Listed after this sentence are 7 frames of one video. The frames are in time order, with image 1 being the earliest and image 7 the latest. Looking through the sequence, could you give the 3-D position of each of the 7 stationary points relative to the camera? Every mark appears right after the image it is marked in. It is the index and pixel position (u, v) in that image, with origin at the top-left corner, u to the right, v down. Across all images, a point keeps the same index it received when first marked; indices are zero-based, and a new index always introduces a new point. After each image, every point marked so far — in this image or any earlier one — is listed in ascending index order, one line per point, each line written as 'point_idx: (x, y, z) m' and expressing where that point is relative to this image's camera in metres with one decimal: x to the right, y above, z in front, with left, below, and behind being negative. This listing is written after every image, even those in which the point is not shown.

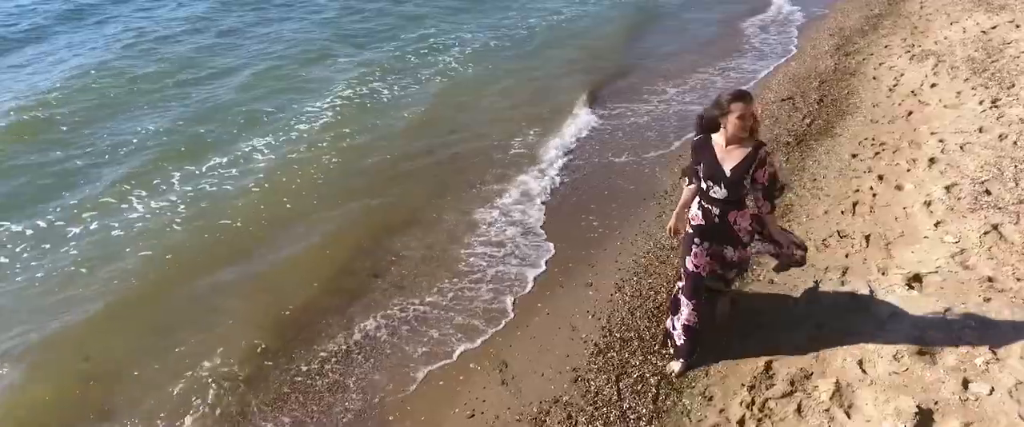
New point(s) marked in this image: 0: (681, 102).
0: (+3.3, +2.2, +13.2) m
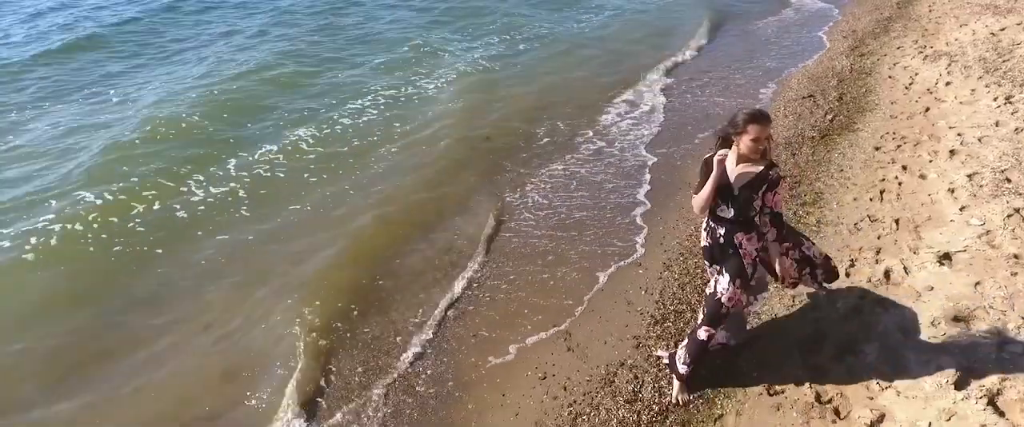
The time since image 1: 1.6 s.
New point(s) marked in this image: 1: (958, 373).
0: (+4.0, +2.3, +13.7) m
1: (+3.8, -1.4, +5.6) m
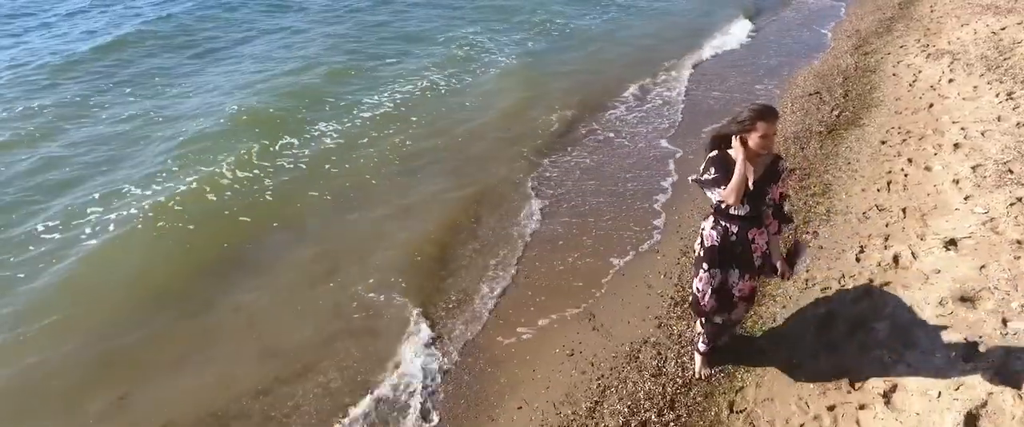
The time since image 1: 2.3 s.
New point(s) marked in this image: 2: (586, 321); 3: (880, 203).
0: (+4.3, +2.4, +14.1) m
1: (+4.1, -1.2, +6.0) m
2: (+0.8, -1.2, +7.5) m
3: (+5.2, +0.1, +9.4) m
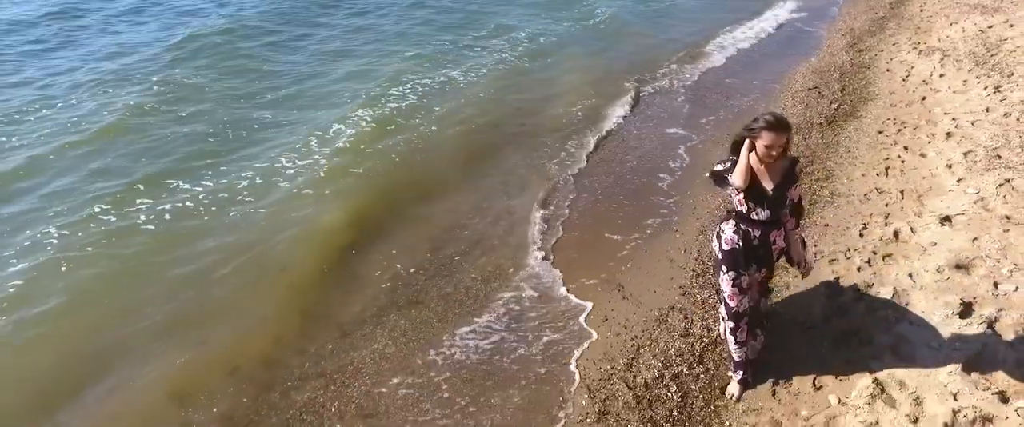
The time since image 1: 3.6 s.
0: (+4.6, +2.7, +14.8) m
1: (+4.6, -0.9, +6.7) m
2: (+1.3, -1.0, +8.1) m
3: (+5.7, +0.4, +10.1) m
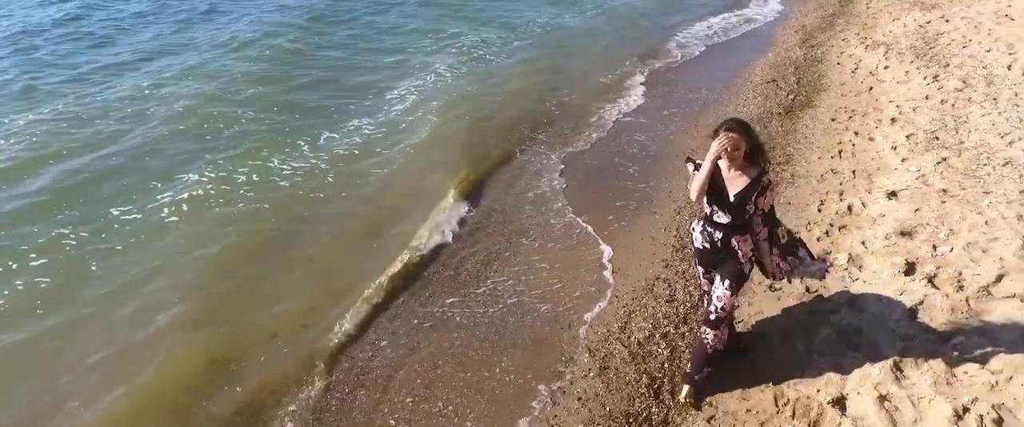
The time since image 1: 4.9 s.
0: (+4.1, +3.0, +15.9) m
1: (+4.6, -0.6, +7.7) m
2: (+1.3, -0.7, +9.0) m
3: (+5.5, +0.8, +11.2) m
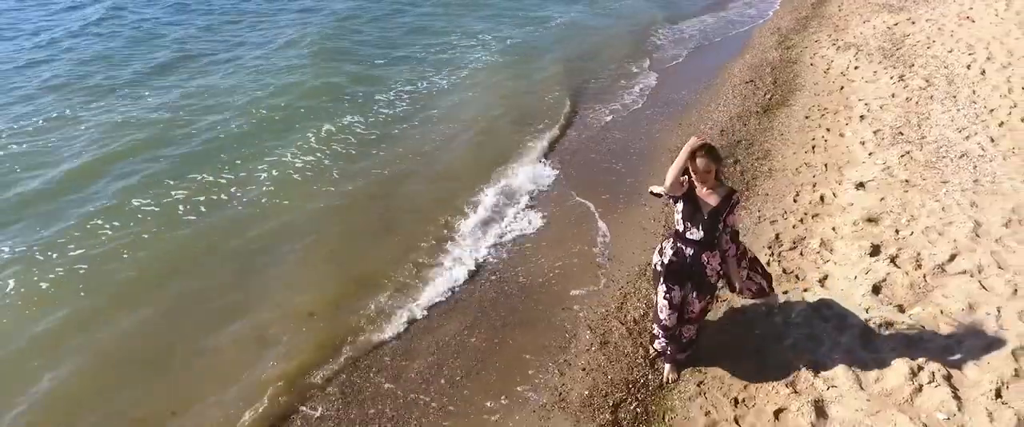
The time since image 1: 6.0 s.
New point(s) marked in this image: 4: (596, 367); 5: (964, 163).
0: (+4.0, +3.2, +16.7) m
1: (+4.7, -0.4, +8.6) m
2: (+1.3, -0.6, +9.8) m
3: (+5.5, +1.0, +12.1) m
4: (+1.0, -1.8, +7.8) m
5: (+7.1, +0.8, +10.3) m
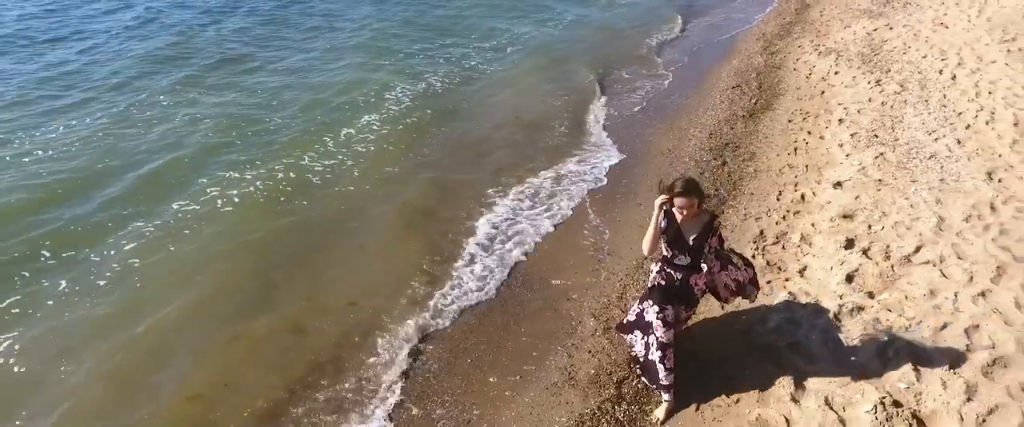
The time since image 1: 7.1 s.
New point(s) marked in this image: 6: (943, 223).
0: (+3.9, +3.2, +17.7) m
1: (+4.8, -0.4, +9.6) m
2: (+1.4, -0.6, +10.7) m
3: (+5.5, +1.0, +13.0) m
4: (+1.2, -1.8, +8.7) m
5: (+7.2, +0.9, +11.3) m
6: (+6.1, -0.1, +9.3) m
